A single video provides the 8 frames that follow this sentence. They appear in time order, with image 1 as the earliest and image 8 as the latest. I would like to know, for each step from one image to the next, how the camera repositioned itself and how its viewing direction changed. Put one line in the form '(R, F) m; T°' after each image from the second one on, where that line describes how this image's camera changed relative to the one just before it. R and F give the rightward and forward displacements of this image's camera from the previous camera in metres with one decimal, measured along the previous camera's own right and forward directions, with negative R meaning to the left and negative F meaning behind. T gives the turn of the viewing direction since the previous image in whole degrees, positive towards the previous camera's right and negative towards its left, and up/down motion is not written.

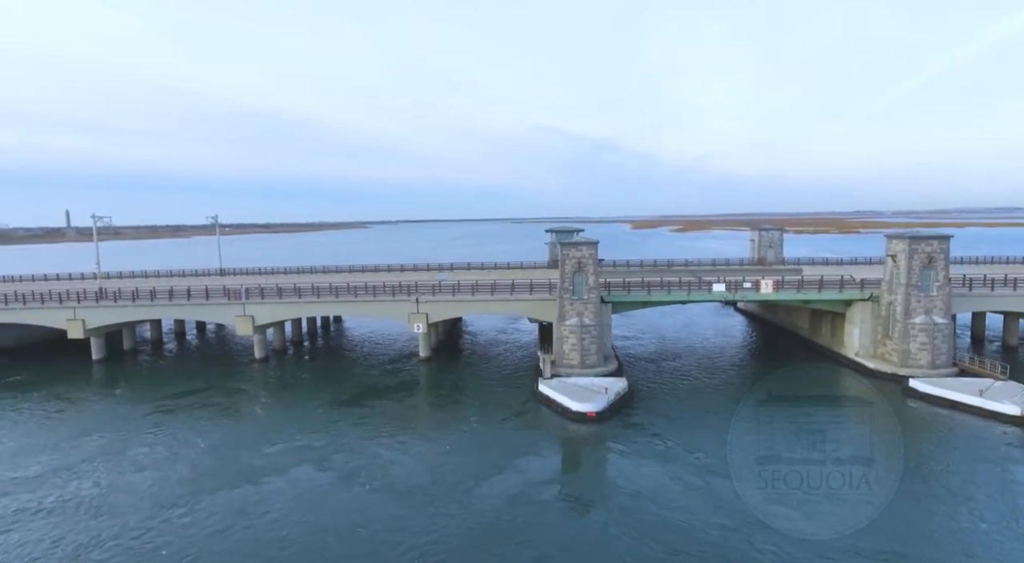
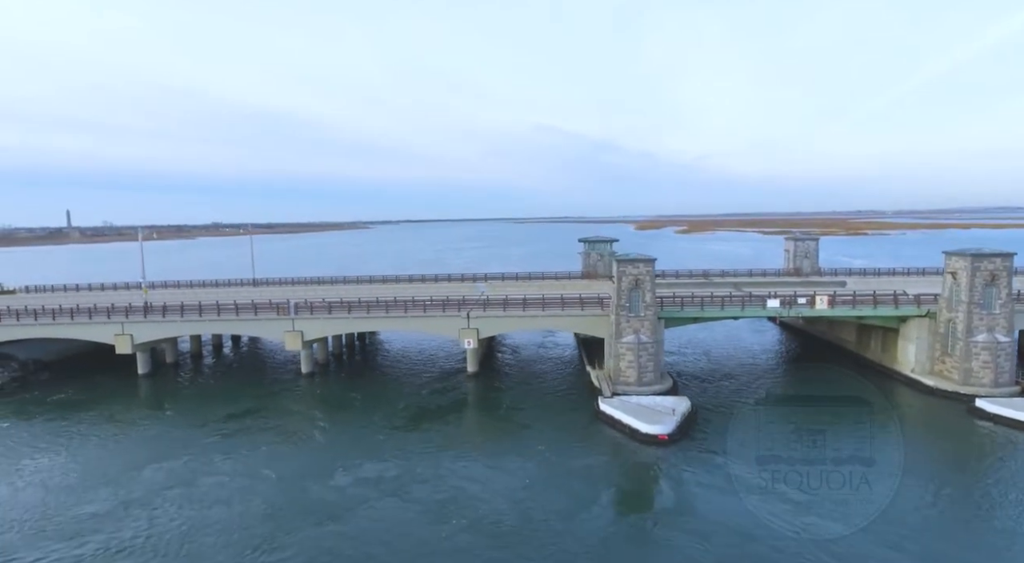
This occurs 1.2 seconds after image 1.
(-2.5, +0.2) m; 0°
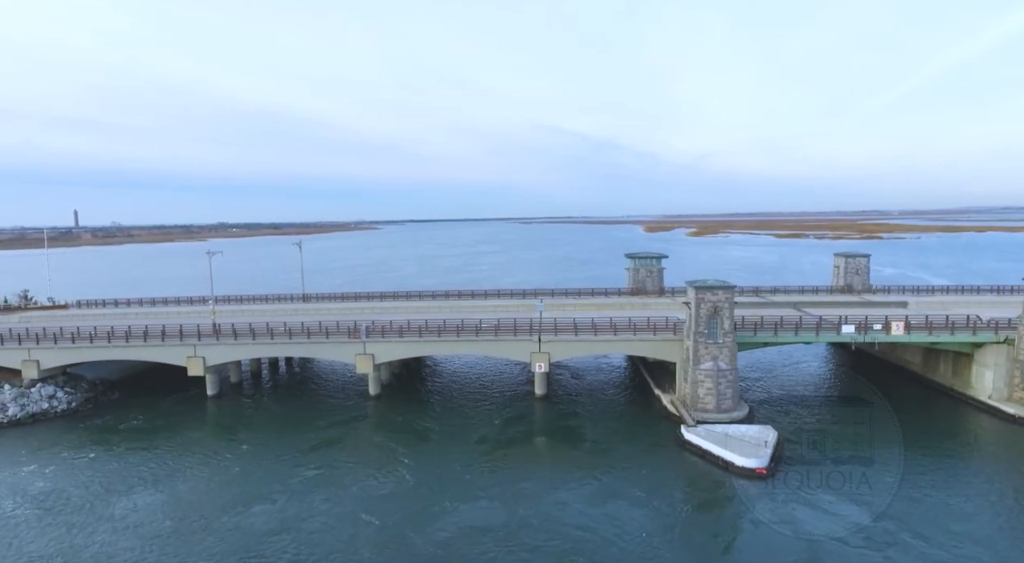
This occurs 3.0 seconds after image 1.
(-3.2, -0.1) m; -1°
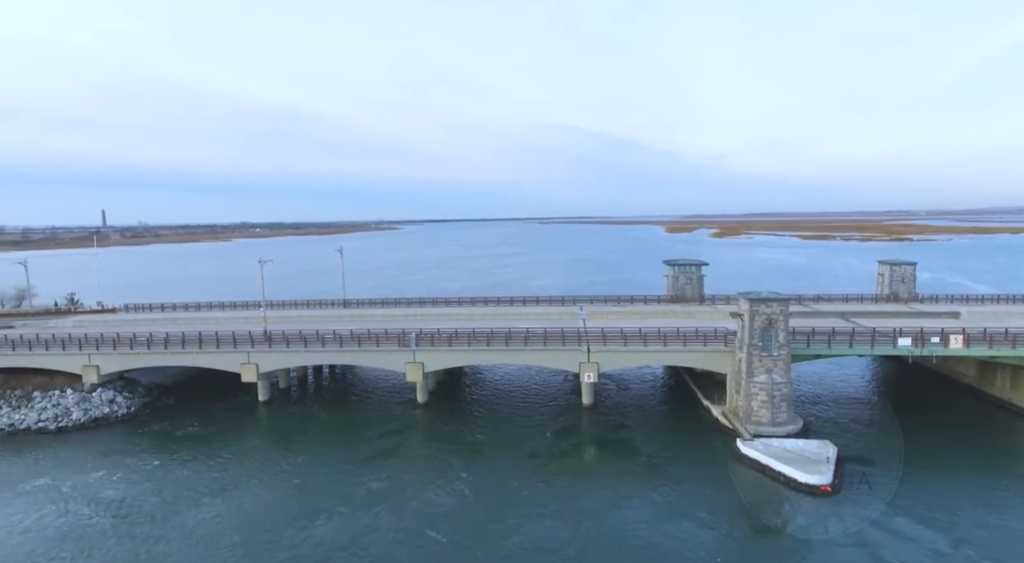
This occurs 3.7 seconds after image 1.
(-1.5, -0.2) m; -2°
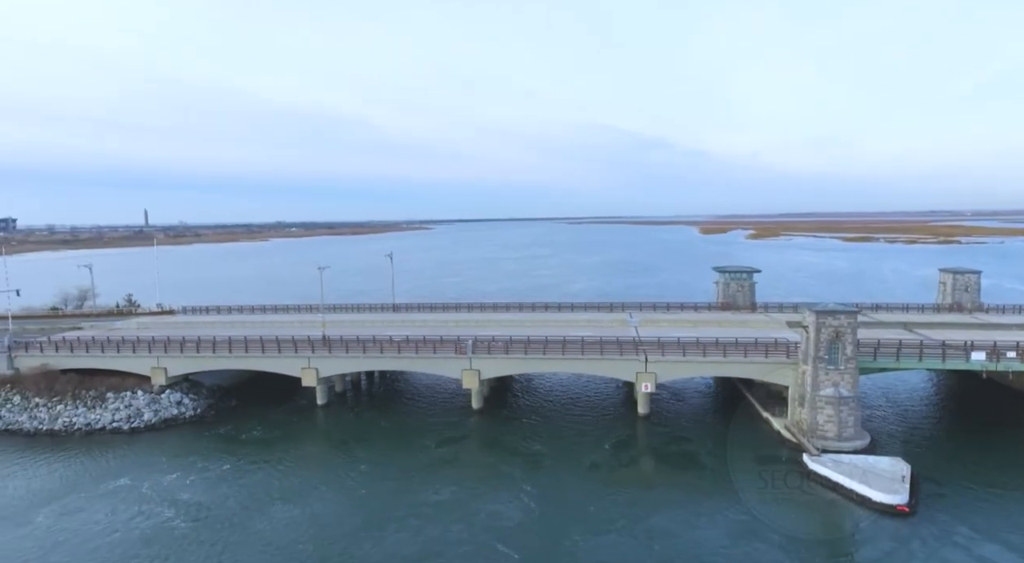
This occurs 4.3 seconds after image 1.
(-1.3, -0.1) m; -3°
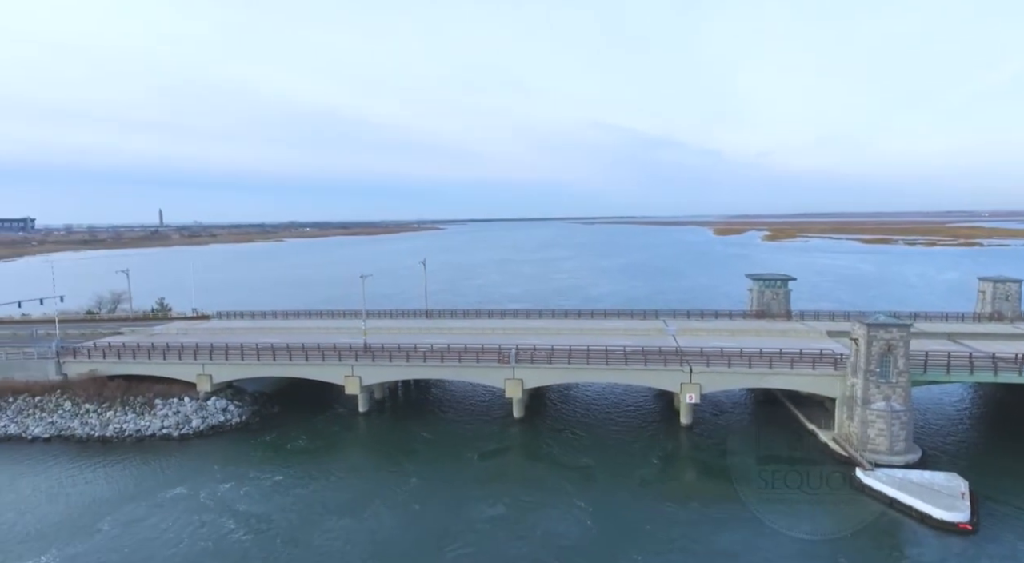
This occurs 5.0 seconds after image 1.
(-1.7, -0.1) m; -1°
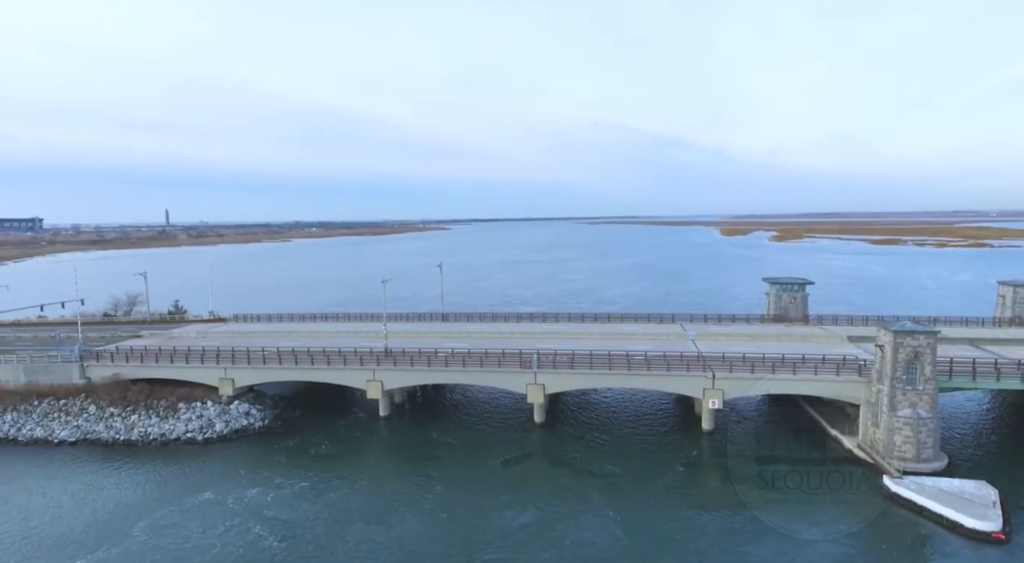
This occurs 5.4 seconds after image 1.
(-0.9, -0.1) m; -1°
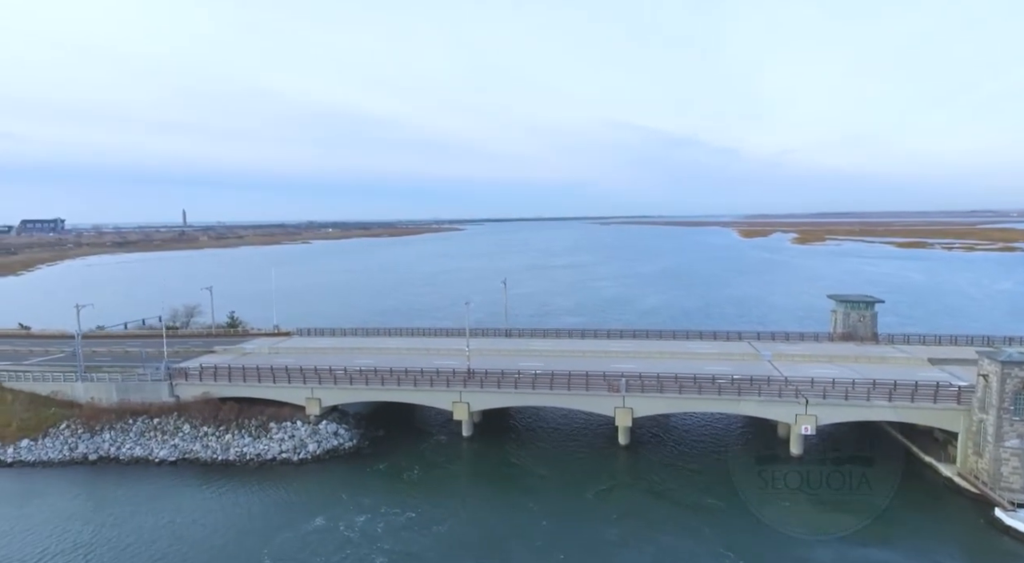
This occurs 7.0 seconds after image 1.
(-3.9, -0.4) m; -2°
